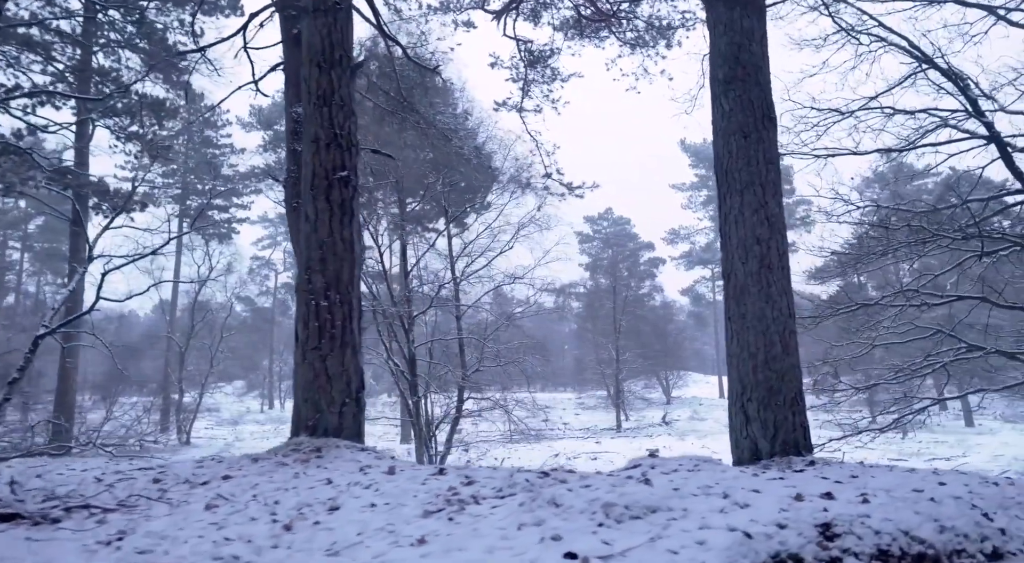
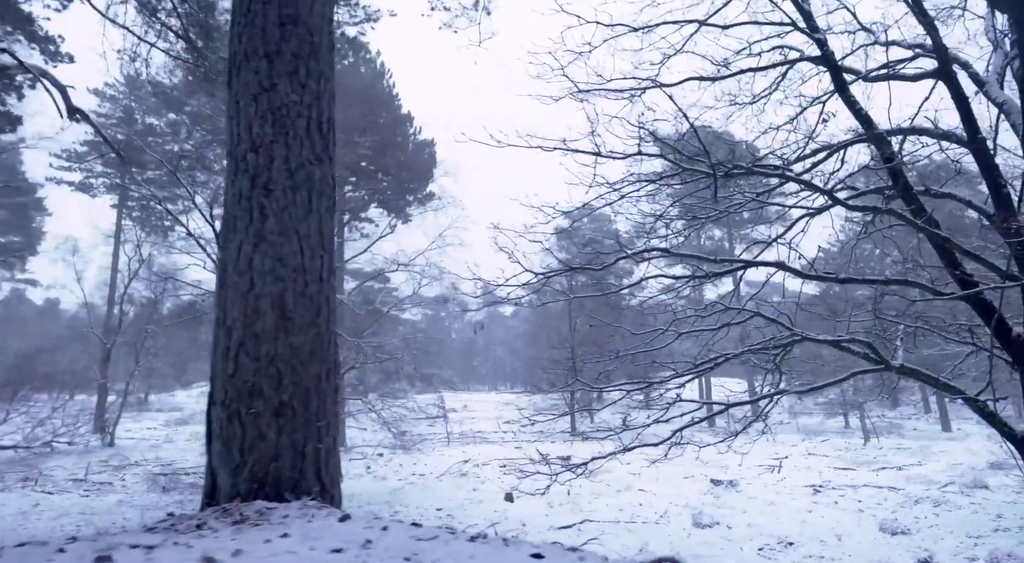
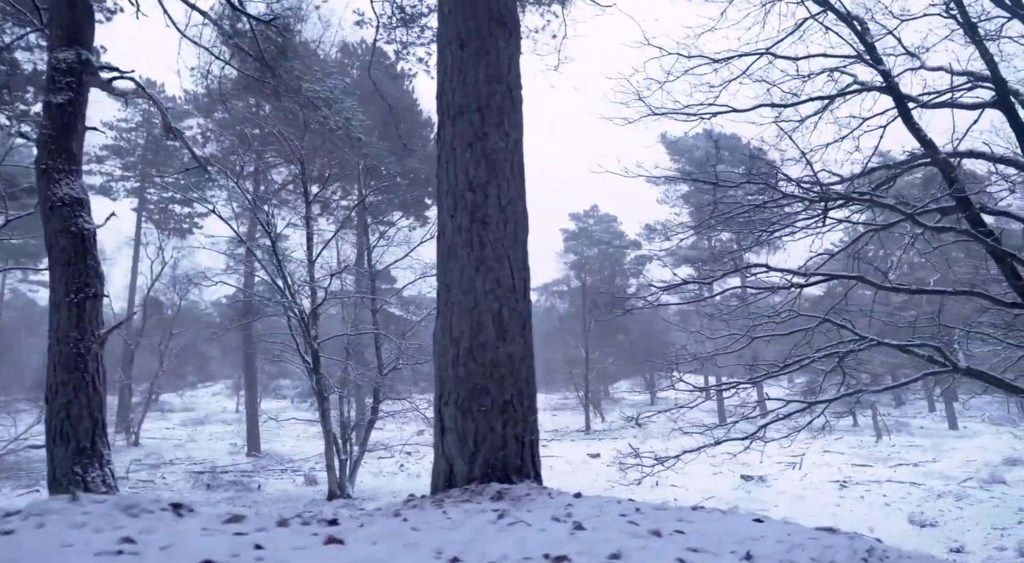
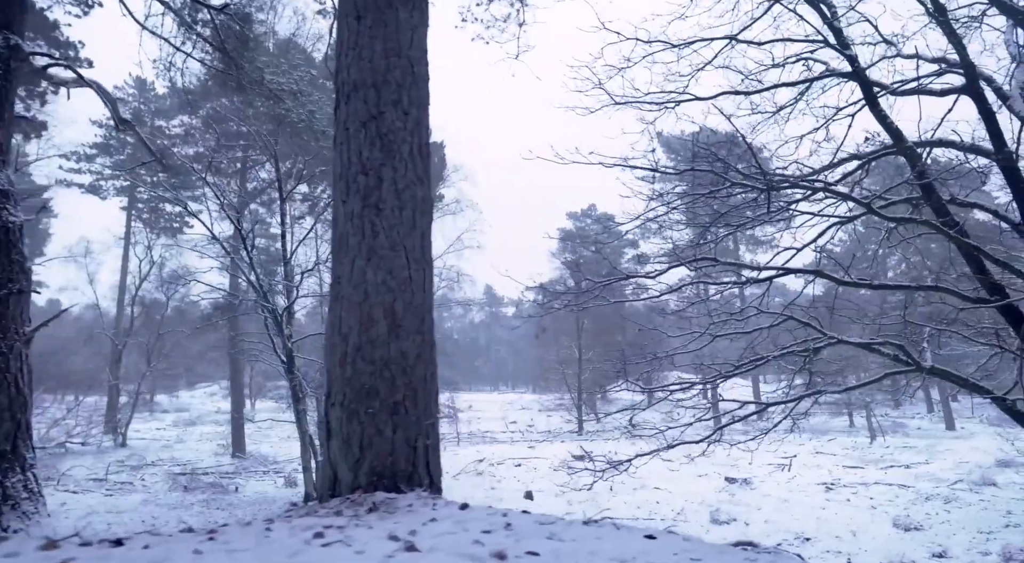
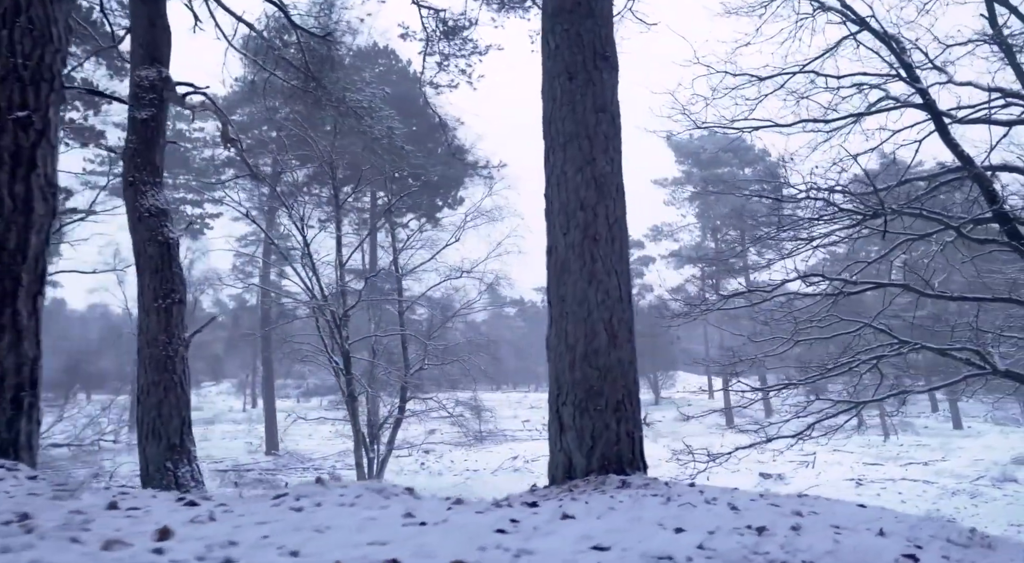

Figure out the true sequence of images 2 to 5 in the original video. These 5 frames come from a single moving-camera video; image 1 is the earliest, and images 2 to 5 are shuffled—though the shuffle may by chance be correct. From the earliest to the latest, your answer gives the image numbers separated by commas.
5, 3, 4, 2
